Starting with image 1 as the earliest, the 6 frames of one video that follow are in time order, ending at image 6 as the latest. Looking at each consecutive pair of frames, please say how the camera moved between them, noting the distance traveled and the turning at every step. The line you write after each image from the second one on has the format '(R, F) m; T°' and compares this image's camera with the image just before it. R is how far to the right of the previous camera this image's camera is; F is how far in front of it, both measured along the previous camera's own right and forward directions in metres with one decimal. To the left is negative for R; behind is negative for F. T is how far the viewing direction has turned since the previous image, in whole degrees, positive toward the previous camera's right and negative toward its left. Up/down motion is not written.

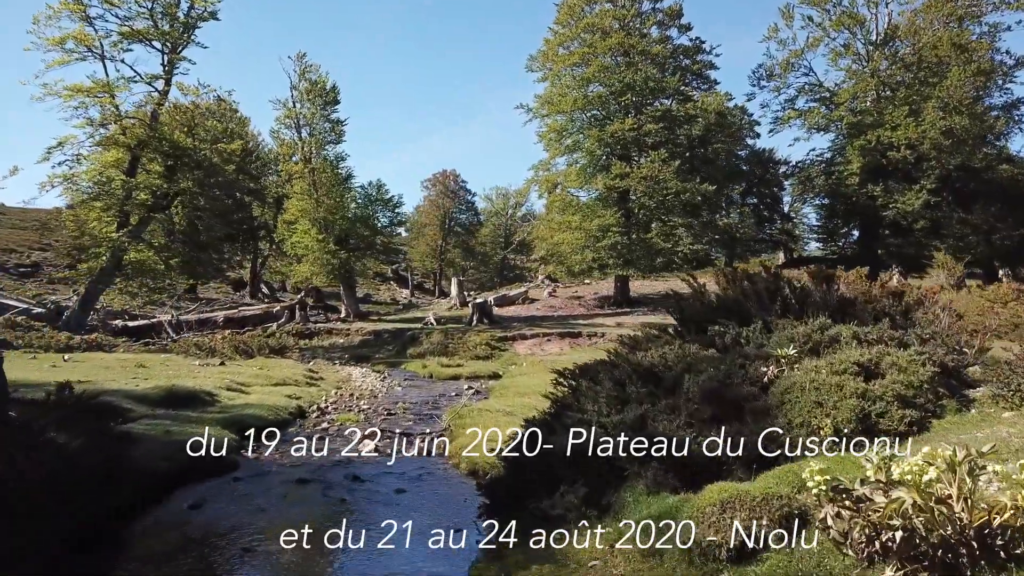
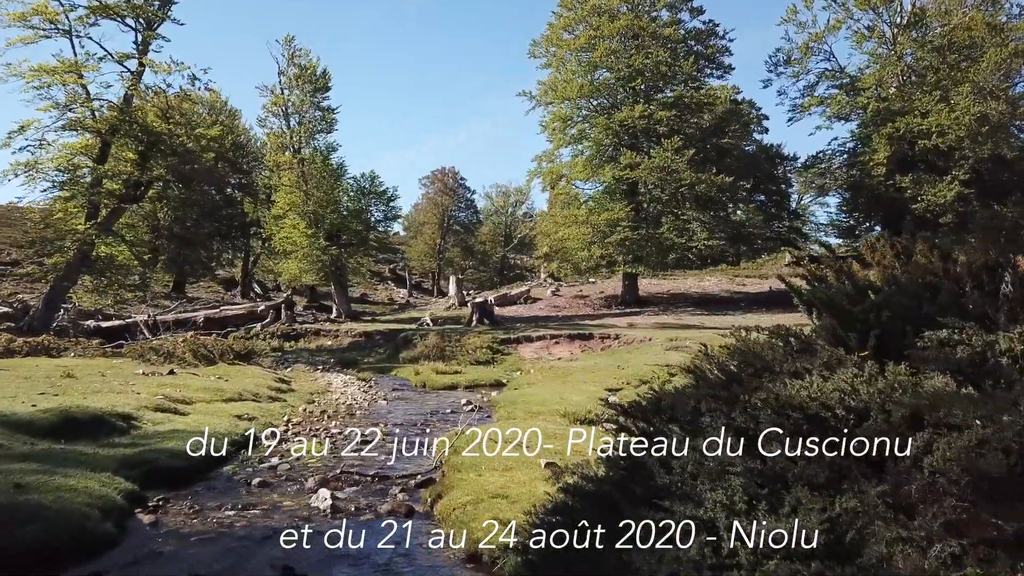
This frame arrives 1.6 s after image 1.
(-0.2, +2.5) m; 0°
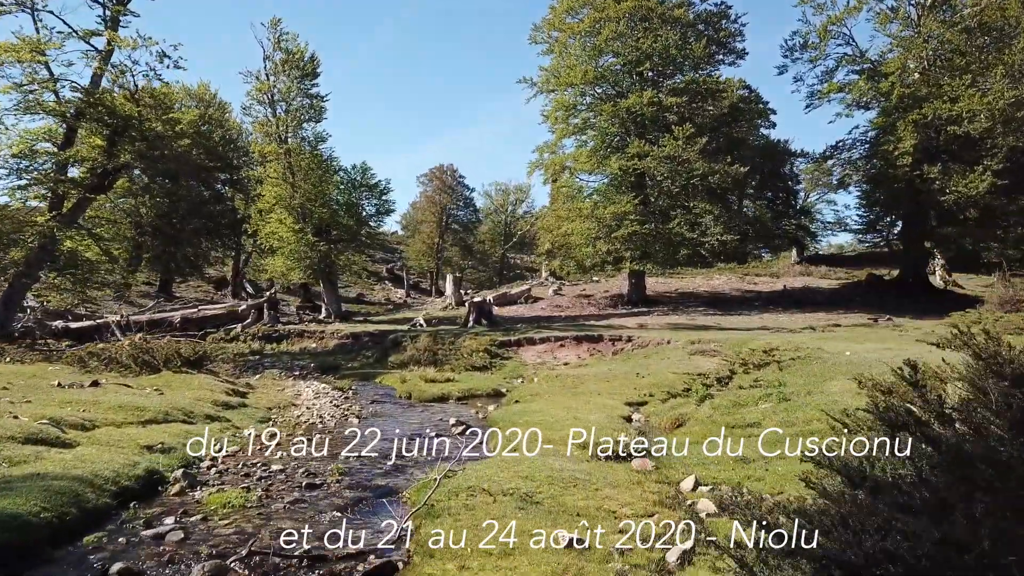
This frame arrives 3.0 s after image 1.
(0.0, +2.3) m; 0°
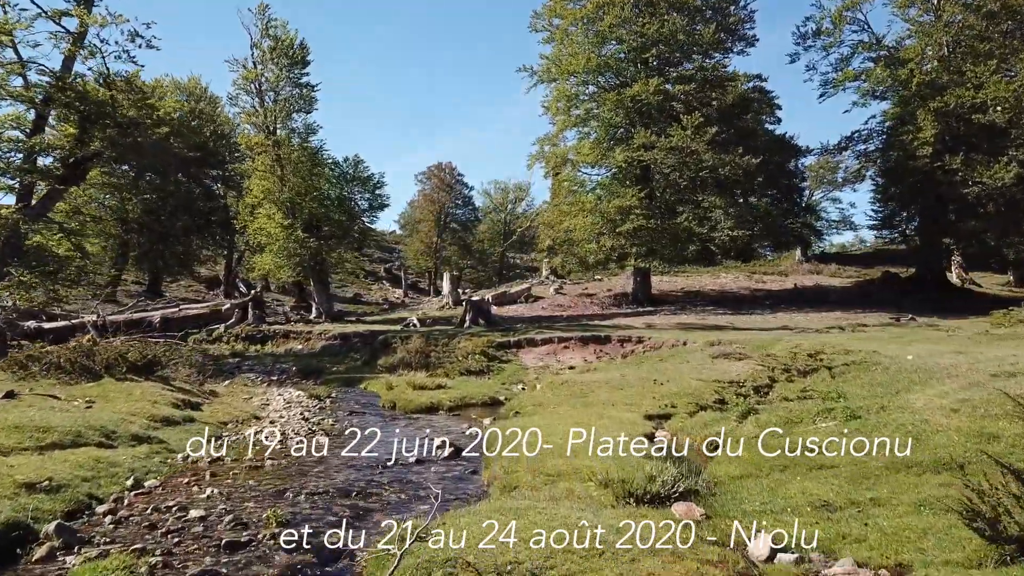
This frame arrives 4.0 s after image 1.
(0.0, +1.7) m; 0°
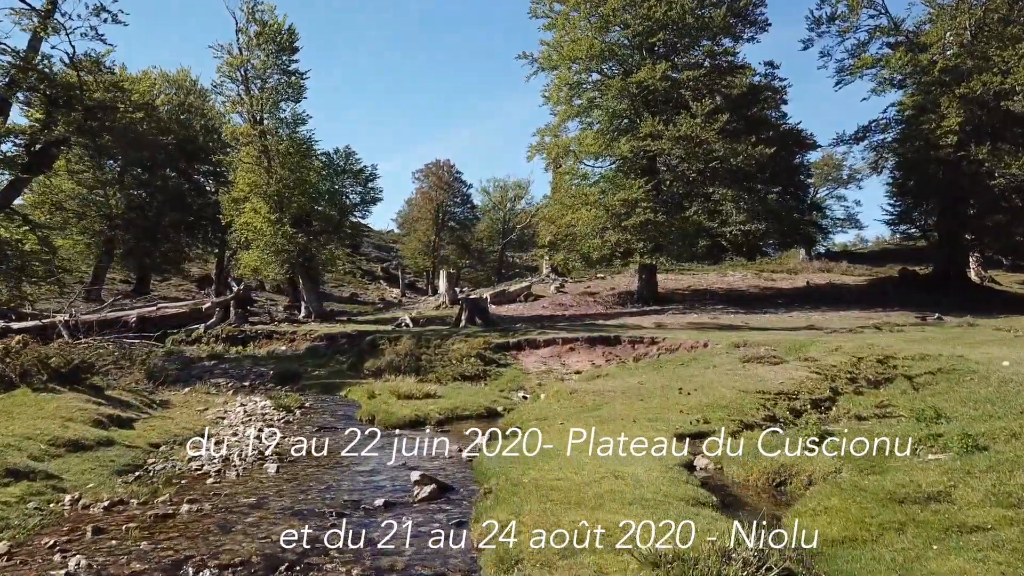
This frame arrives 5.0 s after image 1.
(0.0, +1.8) m; 0°
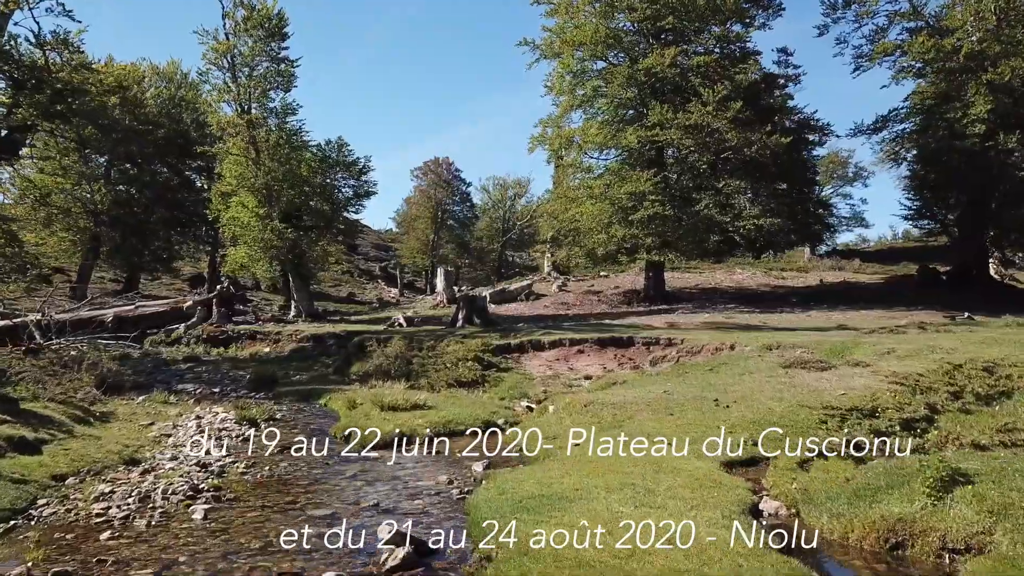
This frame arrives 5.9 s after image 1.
(0.0, +1.6) m; 0°
